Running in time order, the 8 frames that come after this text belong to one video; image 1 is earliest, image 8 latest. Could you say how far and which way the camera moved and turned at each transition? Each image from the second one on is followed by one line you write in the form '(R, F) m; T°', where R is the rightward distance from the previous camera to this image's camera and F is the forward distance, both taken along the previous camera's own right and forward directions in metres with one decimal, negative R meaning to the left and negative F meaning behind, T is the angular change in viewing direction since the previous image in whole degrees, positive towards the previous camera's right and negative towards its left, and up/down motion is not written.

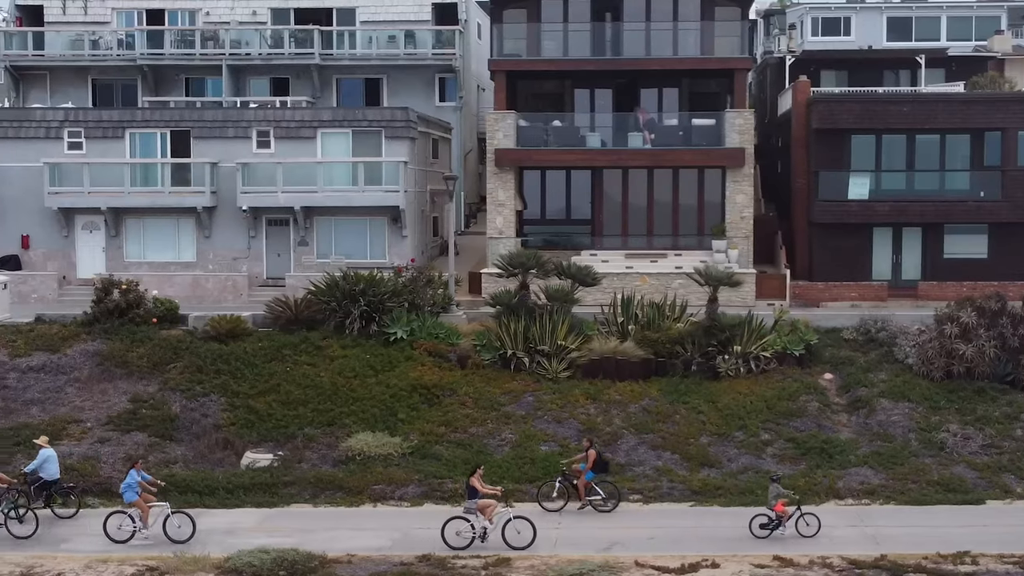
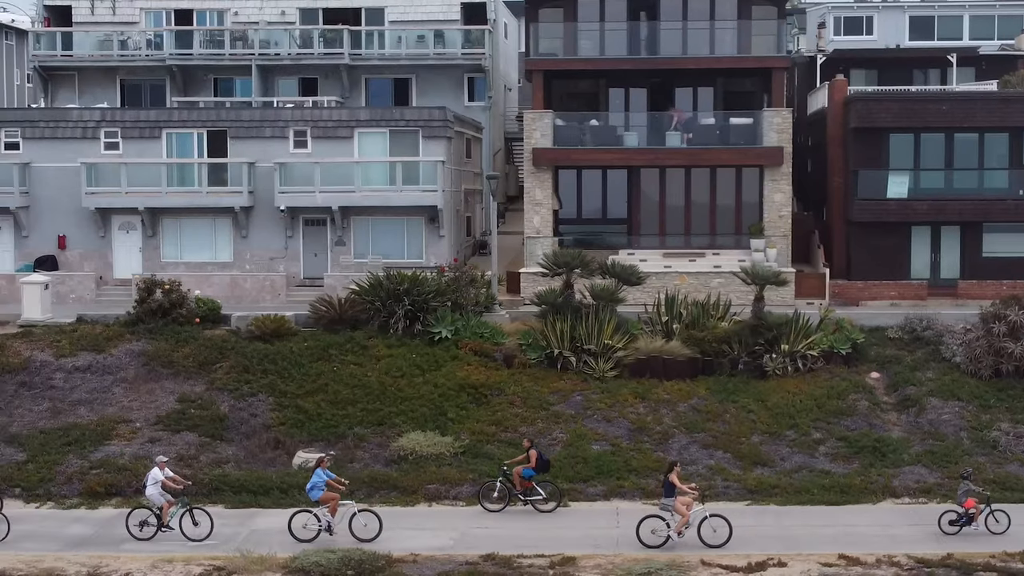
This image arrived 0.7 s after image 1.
(-0.8, 0.0) m; 0°
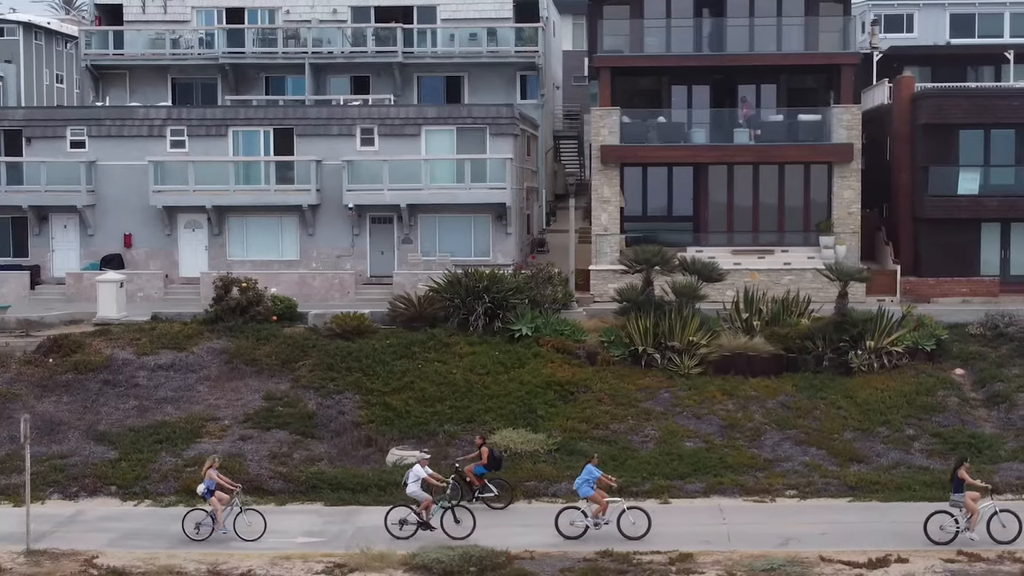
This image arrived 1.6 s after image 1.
(-1.4, +0.1) m; 0°
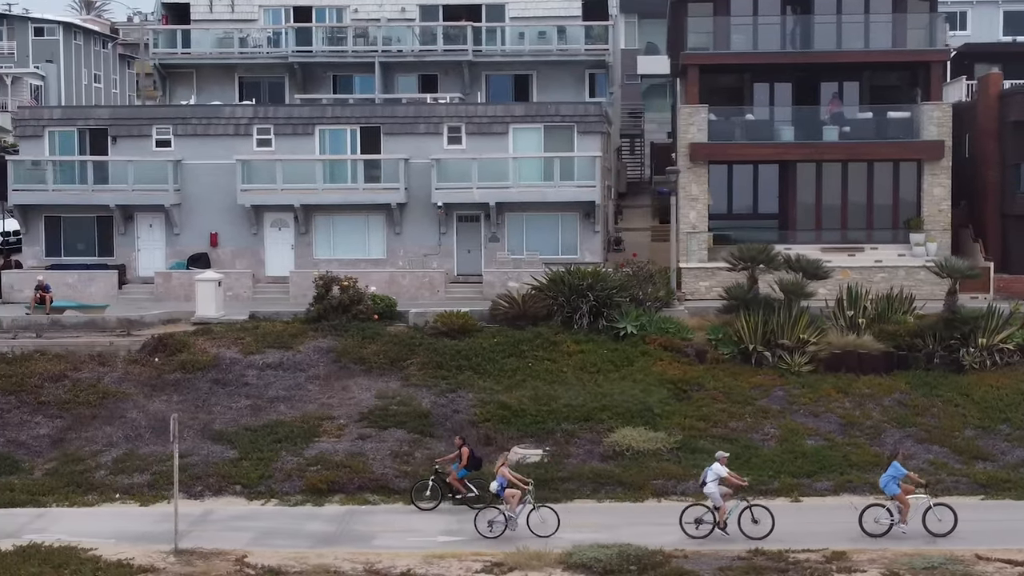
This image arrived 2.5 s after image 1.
(-1.8, +0.1) m; 0°
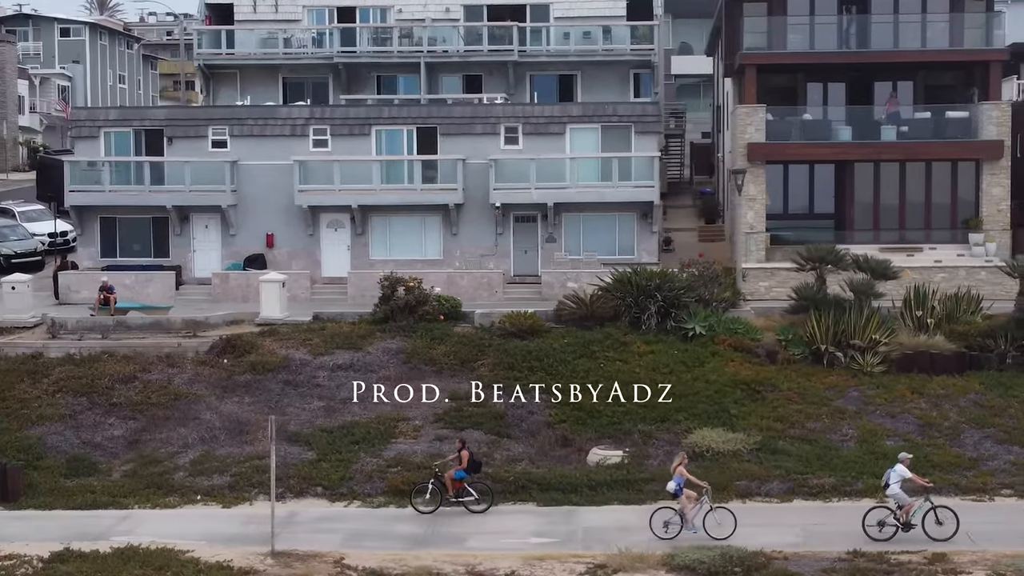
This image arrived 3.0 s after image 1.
(-1.2, +0.1) m; 0°
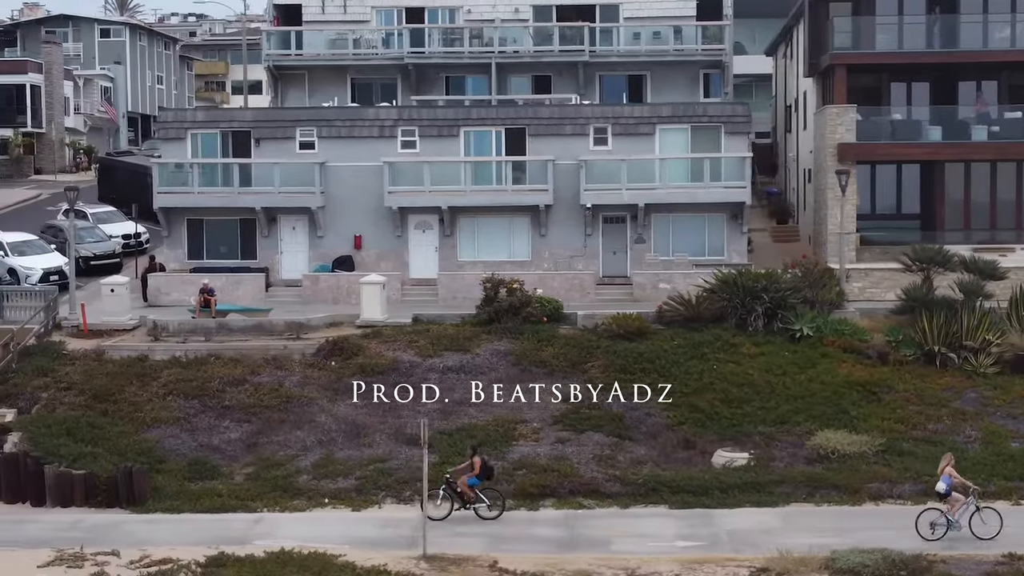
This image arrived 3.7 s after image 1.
(-1.9, +0.1) m; 0°
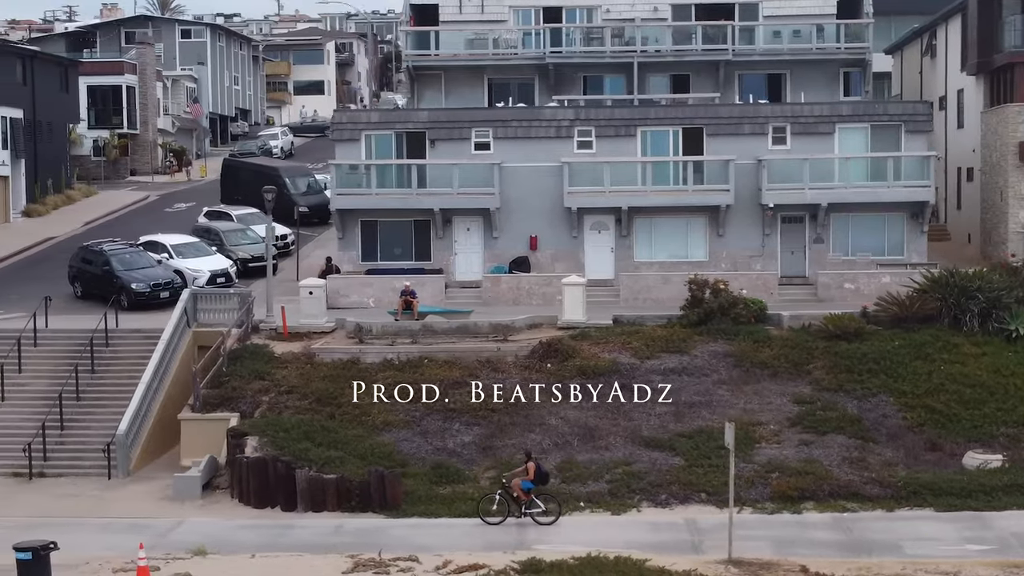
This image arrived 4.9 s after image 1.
(-3.7, +0.2) m; 0°
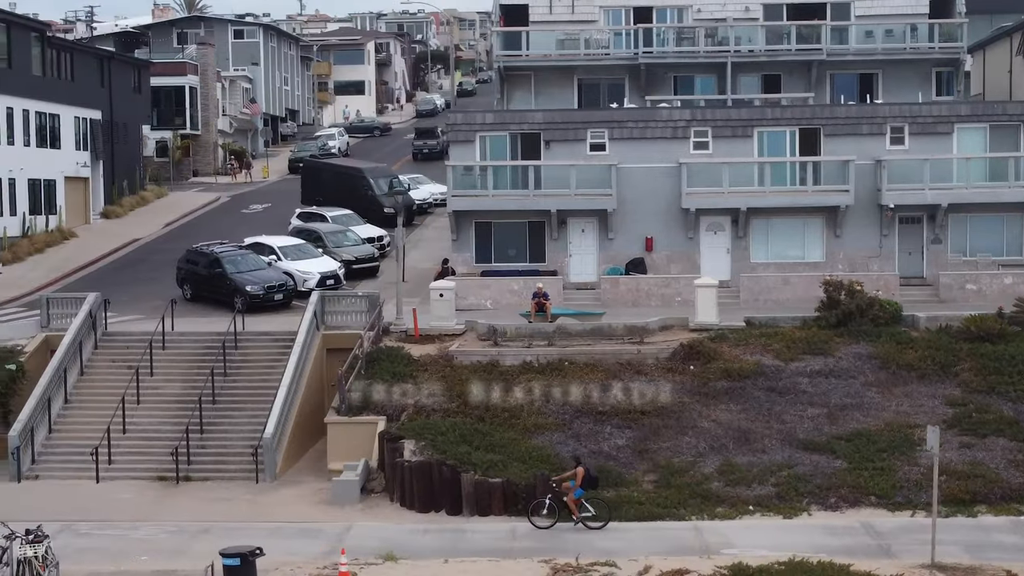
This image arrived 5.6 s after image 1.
(-2.4, +0.1) m; 0°
